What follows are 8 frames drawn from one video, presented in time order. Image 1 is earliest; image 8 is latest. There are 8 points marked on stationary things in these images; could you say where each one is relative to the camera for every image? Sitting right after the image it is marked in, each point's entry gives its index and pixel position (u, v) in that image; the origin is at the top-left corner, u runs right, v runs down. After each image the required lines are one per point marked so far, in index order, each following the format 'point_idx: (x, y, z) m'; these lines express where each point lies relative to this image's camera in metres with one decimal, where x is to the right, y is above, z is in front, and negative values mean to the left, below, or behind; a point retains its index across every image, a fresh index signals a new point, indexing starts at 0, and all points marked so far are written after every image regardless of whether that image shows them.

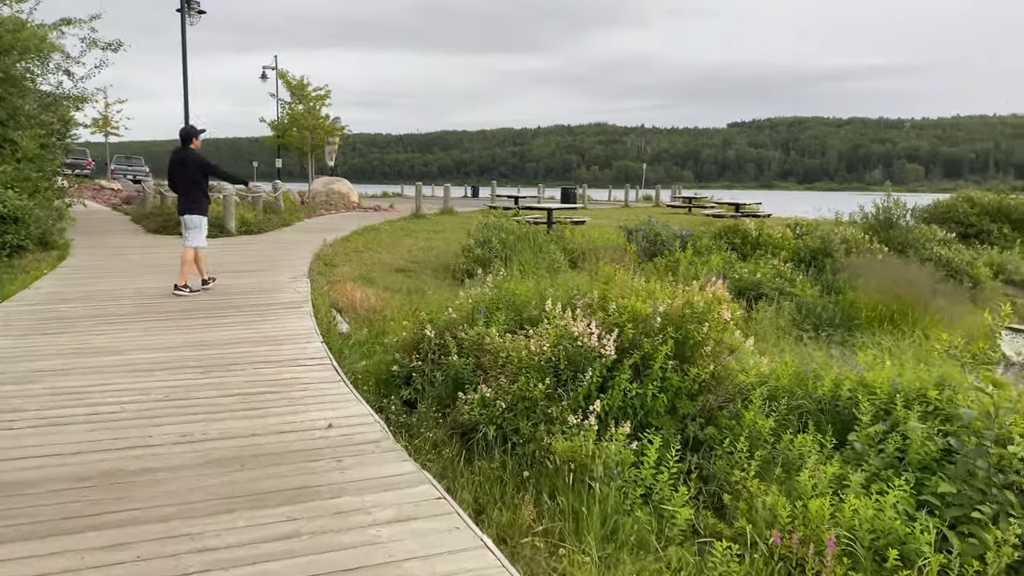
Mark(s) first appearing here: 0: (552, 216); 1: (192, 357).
0: (+0.9, +1.5, +17.7) m
1: (-1.9, -0.4, +4.9) m
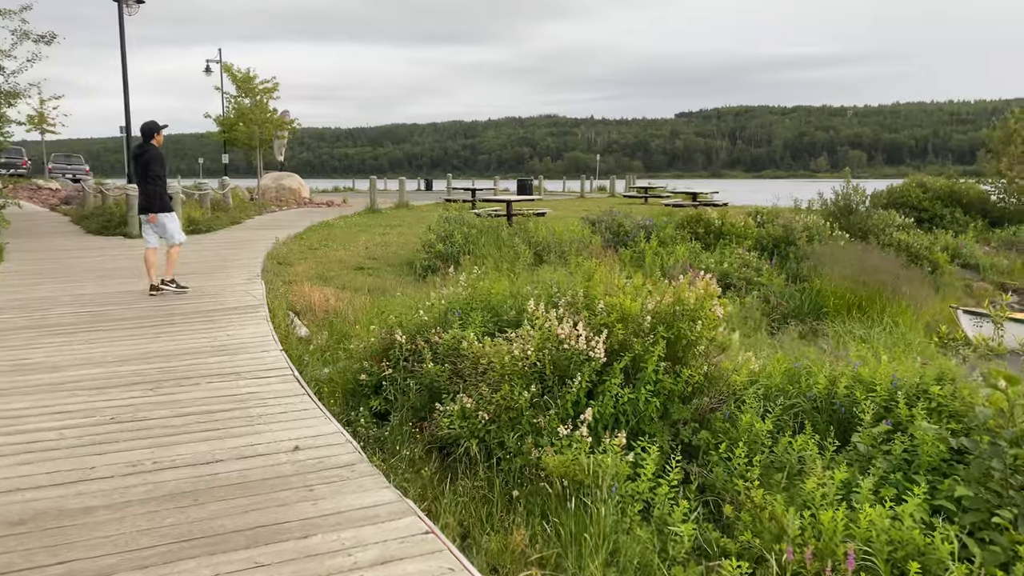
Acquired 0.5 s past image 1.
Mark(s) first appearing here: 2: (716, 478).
0: (0.0, +1.7, +17.4) m
1: (-2.0, -0.5, +4.5) m
2: (+1.0, -0.9, +3.9) m
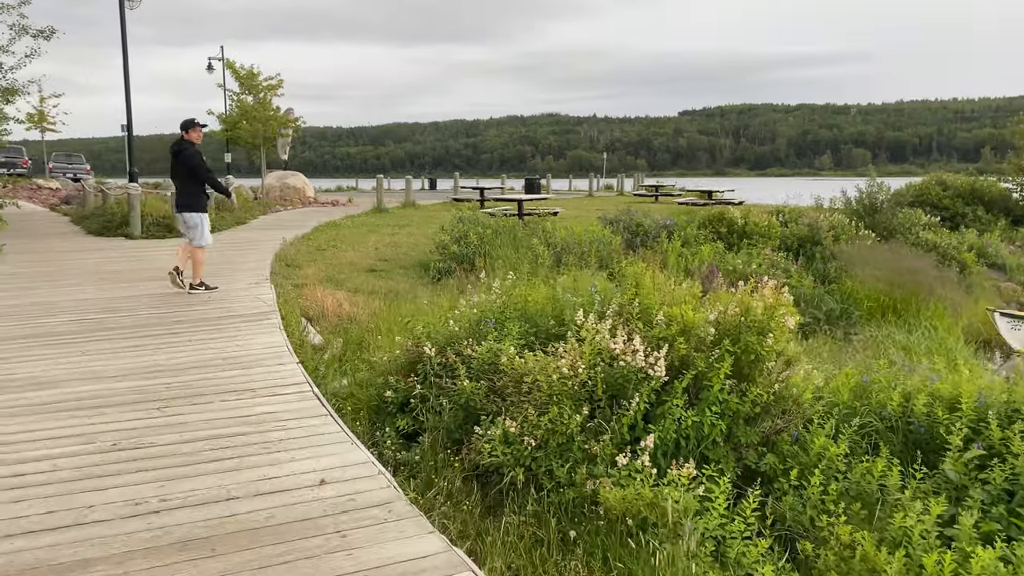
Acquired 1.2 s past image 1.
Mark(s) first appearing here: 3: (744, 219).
0: (+0.2, +1.7, +17.0) m
1: (-1.8, -0.5, +4.1) m
2: (+1.2, -0.9, +3.4) m
3: (+3.6, +1.1, +12.8) m
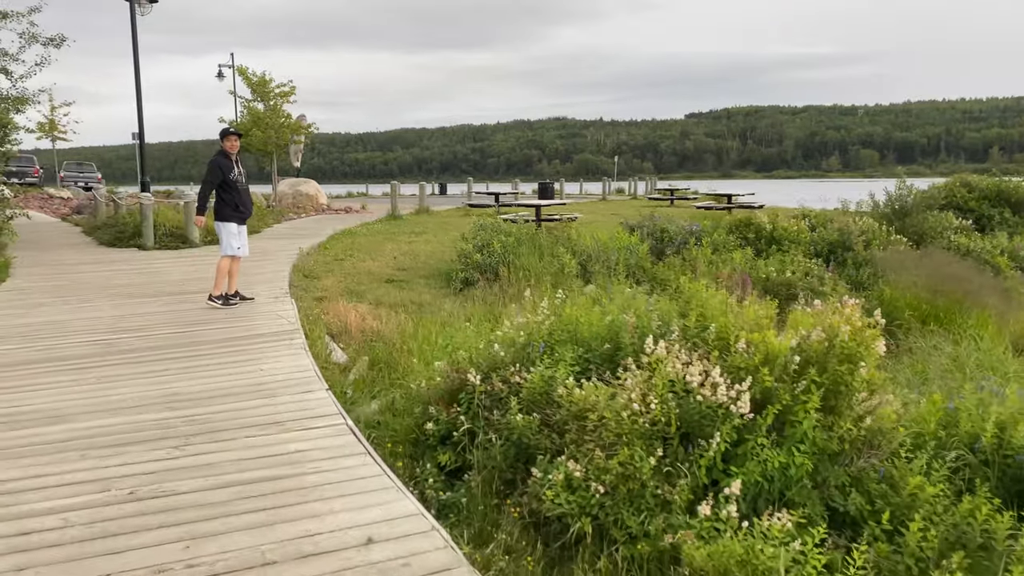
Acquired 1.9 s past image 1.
0: (+0.5, +1.5, +16.6) m
1: (-1.6, -0.6, +3.7) m
2: (+1.4, -1.0, +3.1) m
3: (+3.9, +1.0, +12.5) m
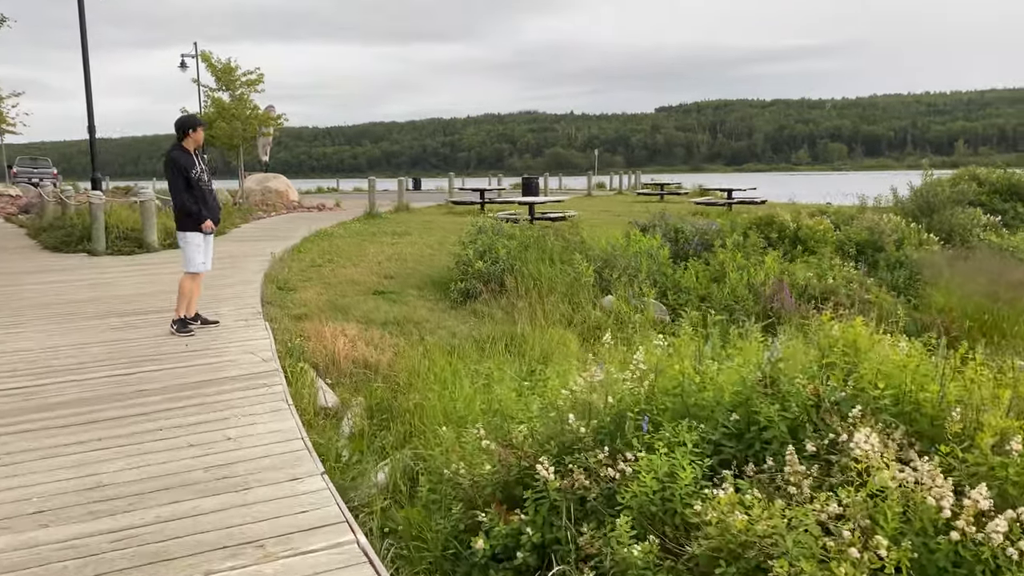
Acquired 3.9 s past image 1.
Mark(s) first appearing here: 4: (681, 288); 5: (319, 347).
0: (+0.4, +1.4, +15.4) m
1: (-1.3, -0.8, +2.5) m
2: (+1.7, -1.2, +1.9) m
3: (+3.9, +0.9, +11.4) m
4: (+1.9, 0.0, +9.1) m
5: (-1.4, -0.4, +5.9) m
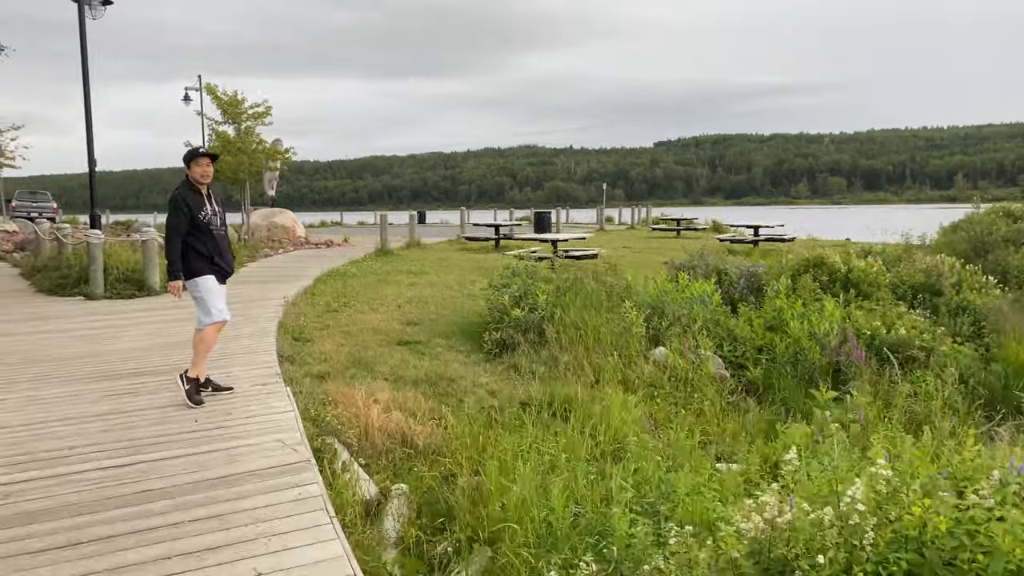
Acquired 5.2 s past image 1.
0: (+0.8, +0.7, +14.6) m
1: (-0.9, -1.0, +1.6) m
2: (+2.1, -1.4, +1.0) m
3: (+4.2, +0.3, +10.6) m
4: (+2.3, -0.5, +8.3) m
5: (-1.0, -0.8, +5.1) m
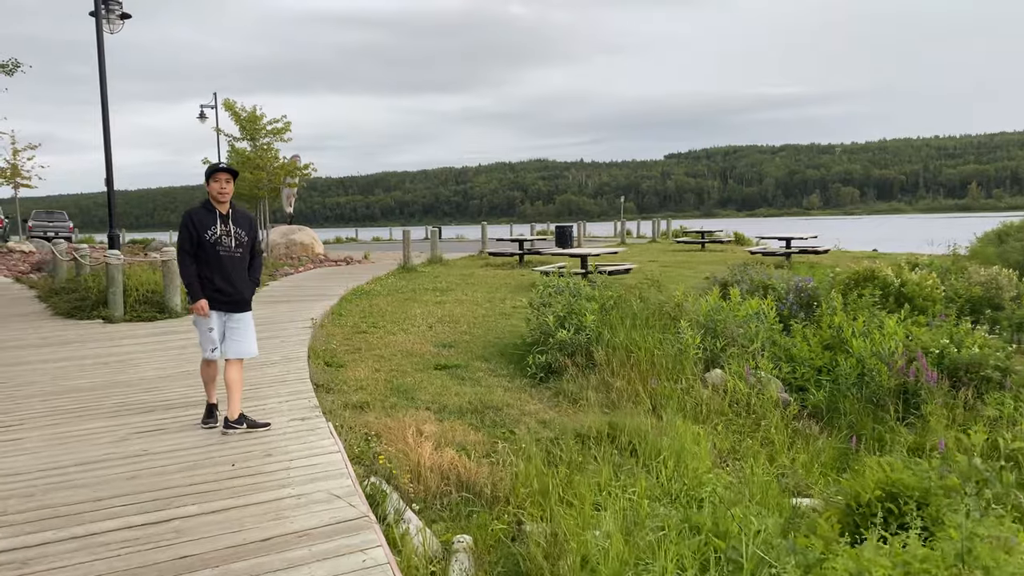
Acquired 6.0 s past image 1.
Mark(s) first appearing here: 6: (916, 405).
0: (+1.2, +0.4, +14.2) m
1: (-0.6, -1.1, +1.2) m
2: (+2.4, -1.4, +0.5) m
3: (+4.7, +0.1, +10.1) m
4: (+2.7, -0.7, +7.8) m
5: (-0.6, -0.9, +4.6) m
6: (+3.4, -1.0, +7.1) m
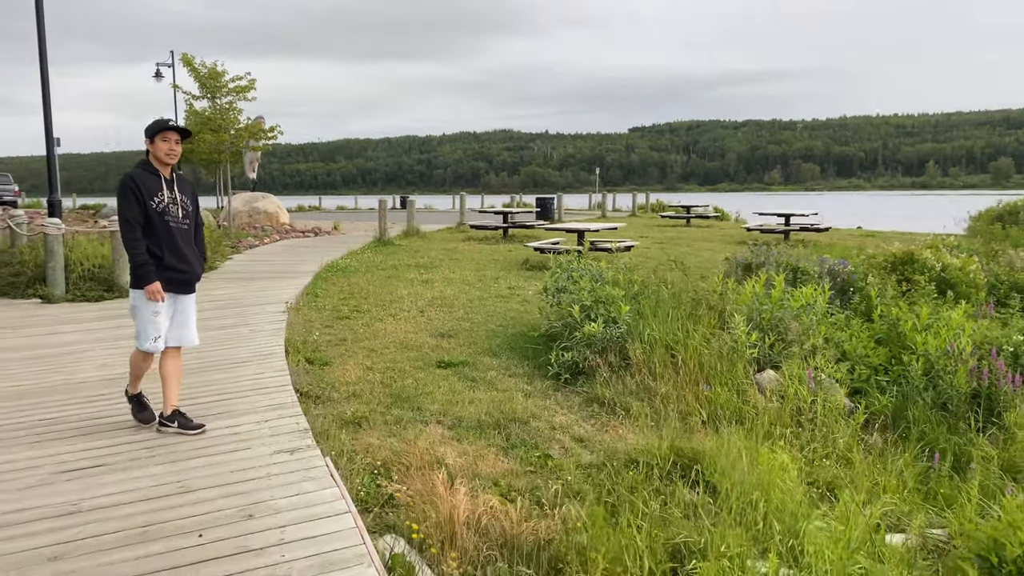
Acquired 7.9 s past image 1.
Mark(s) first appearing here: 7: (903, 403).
0: (+1.1, +0.8, +13.1) m
1: (-0.2, -1.2, 0.0) m
2: (+2.8, -1.5, -0.4) m
3: (+4.7, +0.3, +9.1) m
4: (+2.8, -0.6, +6.8) m
5: (-0.4, -0.9, +3.5) m
6: (+3.6, -0.9, +6.1) m
7: (+2.9, -0.9, +6.3) m
